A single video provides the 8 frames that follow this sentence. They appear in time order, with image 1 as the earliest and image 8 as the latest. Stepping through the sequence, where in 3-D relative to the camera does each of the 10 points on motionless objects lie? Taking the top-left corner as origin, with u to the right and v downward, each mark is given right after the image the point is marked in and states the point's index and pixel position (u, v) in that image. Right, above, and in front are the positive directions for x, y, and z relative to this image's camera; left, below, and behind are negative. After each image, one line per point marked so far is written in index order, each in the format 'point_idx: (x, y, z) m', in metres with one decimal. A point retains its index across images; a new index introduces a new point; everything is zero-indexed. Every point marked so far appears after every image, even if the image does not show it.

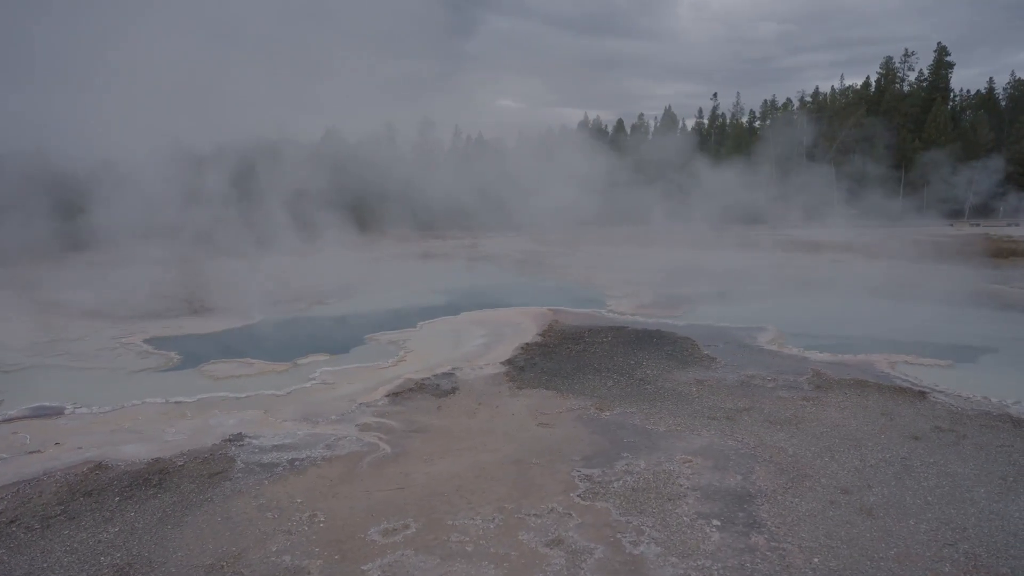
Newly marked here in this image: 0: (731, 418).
0: (+2.0, -1.2, +5.9) m
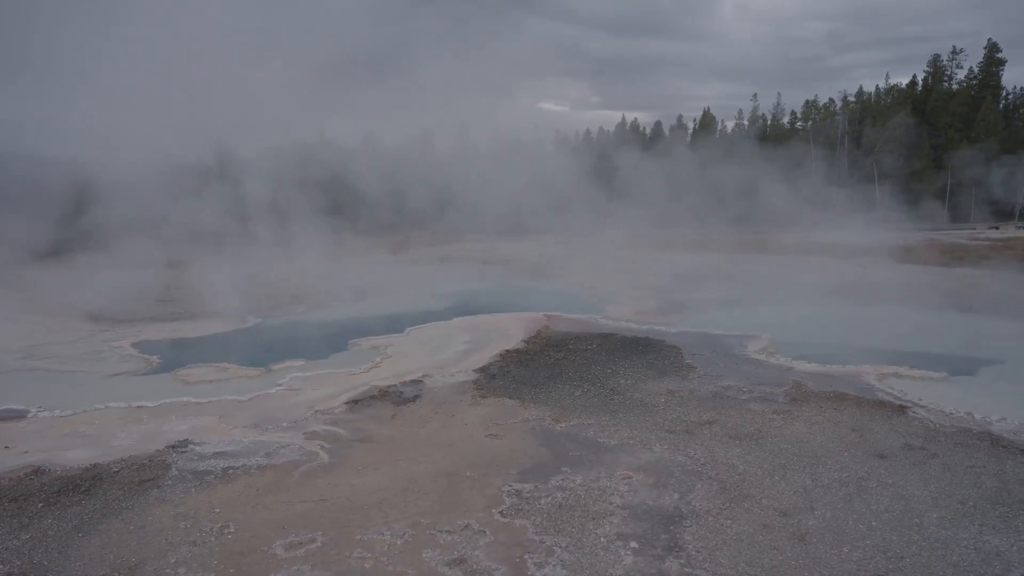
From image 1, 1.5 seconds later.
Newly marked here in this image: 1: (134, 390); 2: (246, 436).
0: (+1.6, -1.3, +5.7) m
1: (-4.3, -1.1, +7.2) m
2: (-2.3, -1.3, +5.6) m
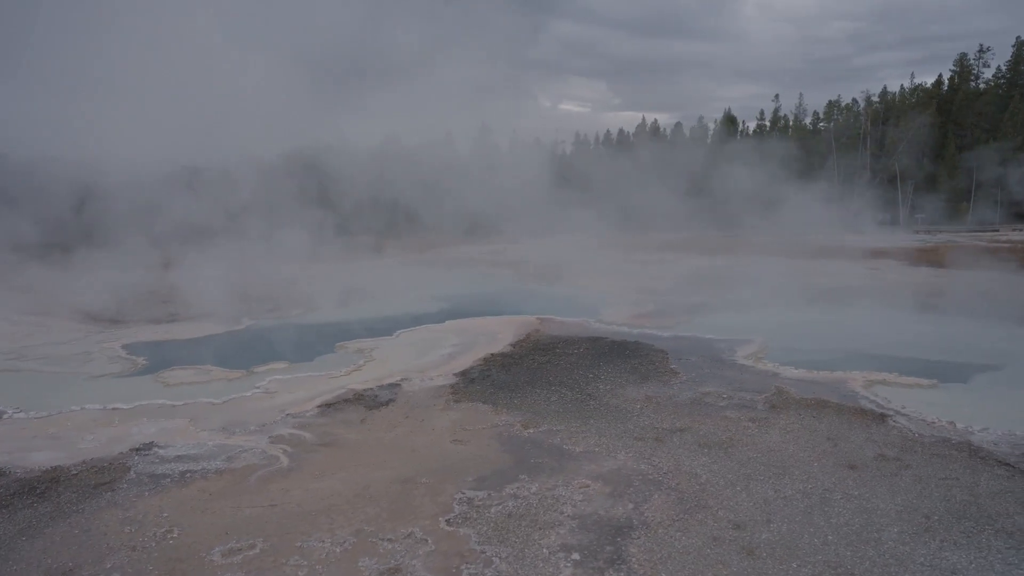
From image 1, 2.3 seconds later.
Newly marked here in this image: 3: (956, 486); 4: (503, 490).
0: (+1.3, -1.3, +5.6) m
1: (-4.5, -1.2, +7.3) m
2: (-2.6, -1.3, +5.6) m
3: (+3.2, -1.4, +4.6) m
4: (-0.1, -1.4, +4.6) m
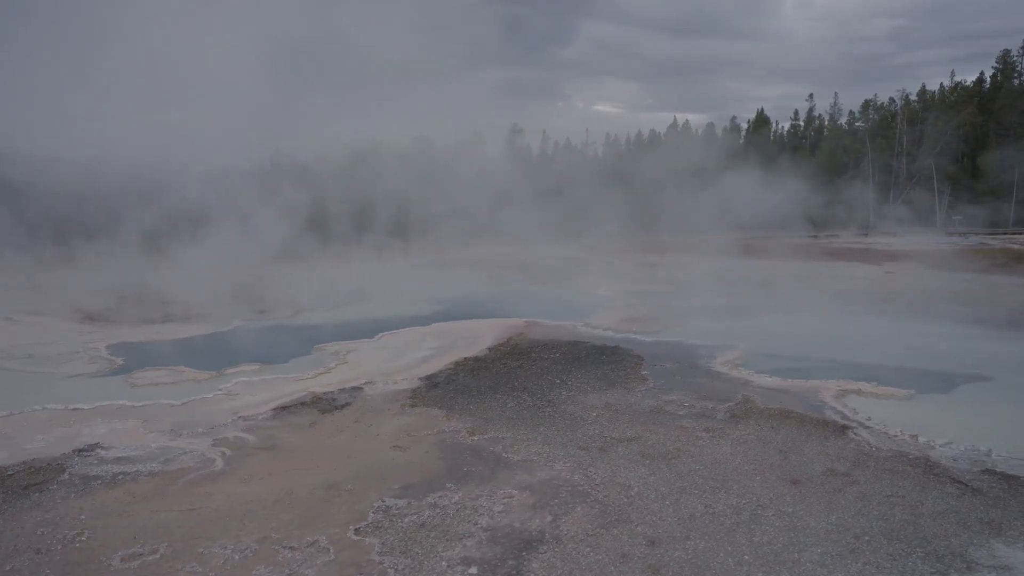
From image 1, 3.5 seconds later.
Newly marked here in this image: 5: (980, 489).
0: (+0.8, -1.4, +5.4) m
1: (-4.9, -1.2, +7.4) m
2: (-3.1, -1.3, +5.6) m
3: (+2.6, -1.5, +4.4) m
4: (-0.6, -1.5, +4.5) m
5: (+3.3, -1.4, +4.5) m
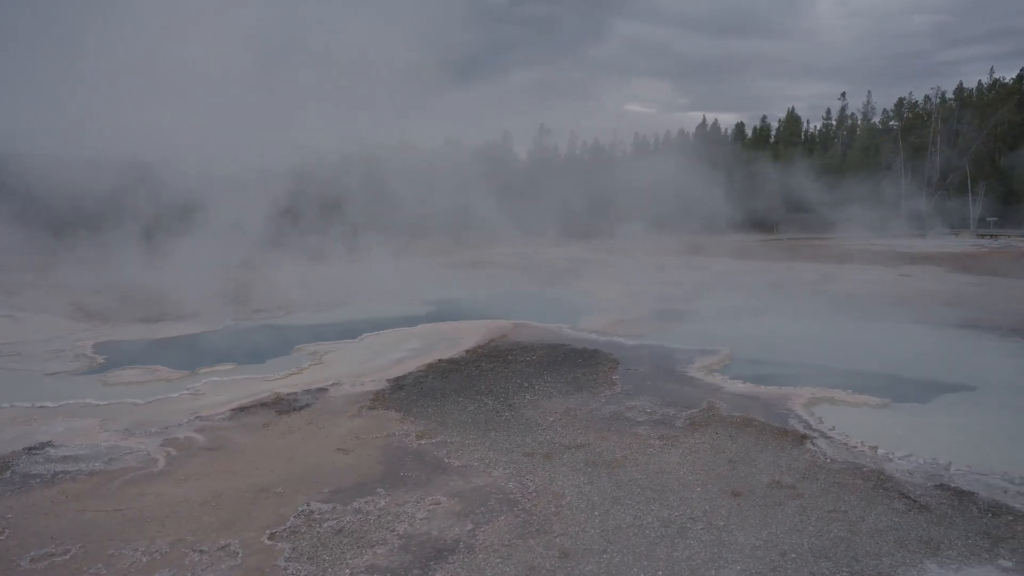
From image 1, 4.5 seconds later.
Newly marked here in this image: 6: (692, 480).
0: (+0.3, -1.4, +5.3) m
1: (-5.3, -1.2, +7.5) m
2: (-3.6, -1.3, +5.7) m
3: (+2.1, -1.5, +4.2) m
4: (-1.1, -1.5, +4.4) m
5: (+2.8, -1.5, +4.3) m
6: (+1.4, -1.4, +4.8) m
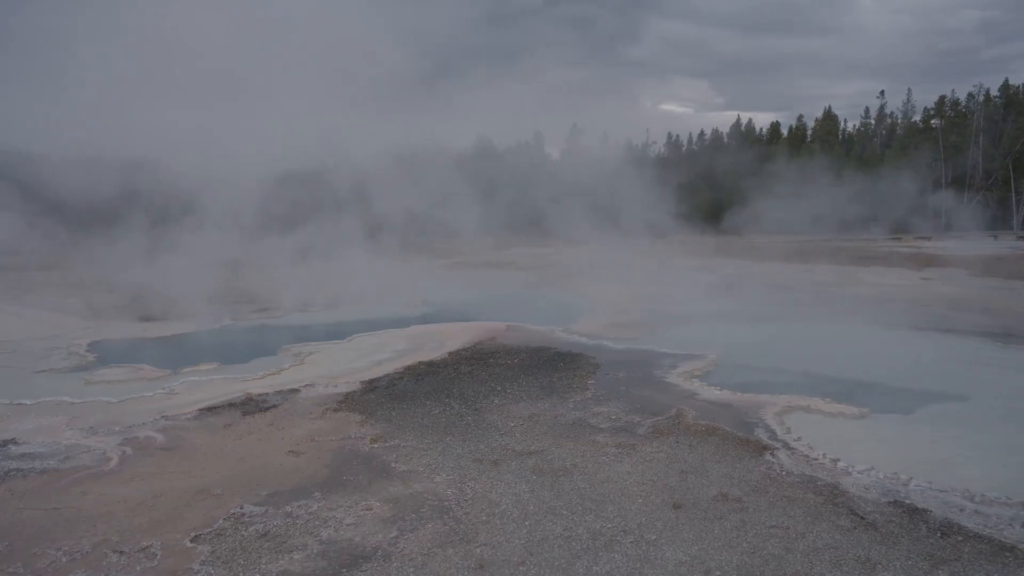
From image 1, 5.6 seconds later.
0: (-0.1, -1.4, +5.2) m
1: (-5.6, -1.2, +7.7) m
2: (-4.0, -1.3, +5.8) m
3: (+1.7, -1.5, +4.0) m
4: (-1.6, -1.5, +4.4) m
5: (+2.3, -1.5, +4.1) m
6: (+0.9, -1.5, +4.7) m
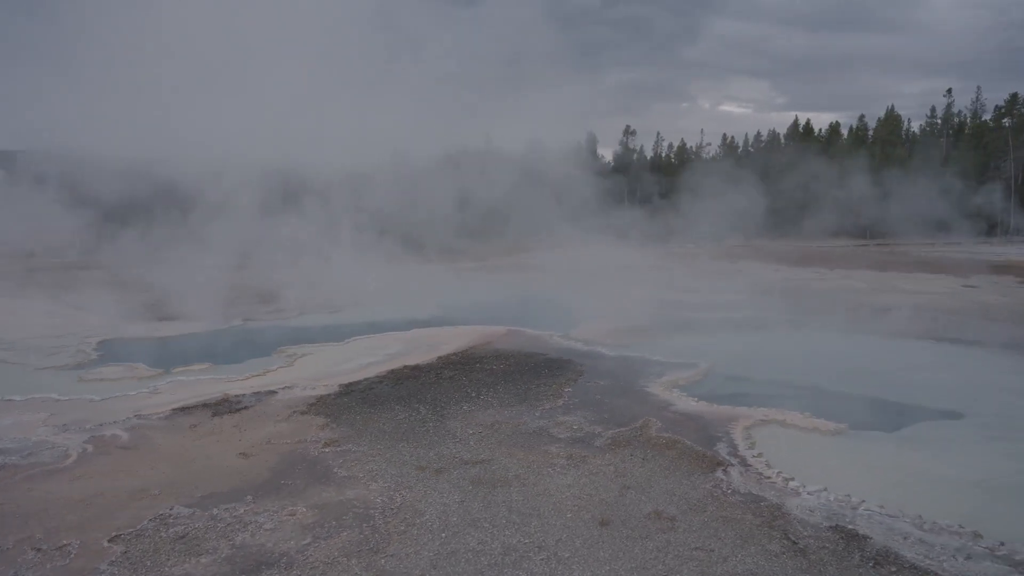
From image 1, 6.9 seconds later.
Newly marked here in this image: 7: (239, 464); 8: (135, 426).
0: (-0.6, -1.5, +5.1) m
1: (-5.9, -1.2, +8.0) m
2: (-4.4, -1.4, +6.0) m
3: (+1.1, -1.6, +3.8) m
4: (-2.1, -1.5, +4.4) m
5: (+1.7, -1.6, +3.8) m
6: (+0.4, -1.5, +4.5) m
7: (-2.3, -1.5, +5.3) m
8: (-3.6, -1.3, +6.2) m
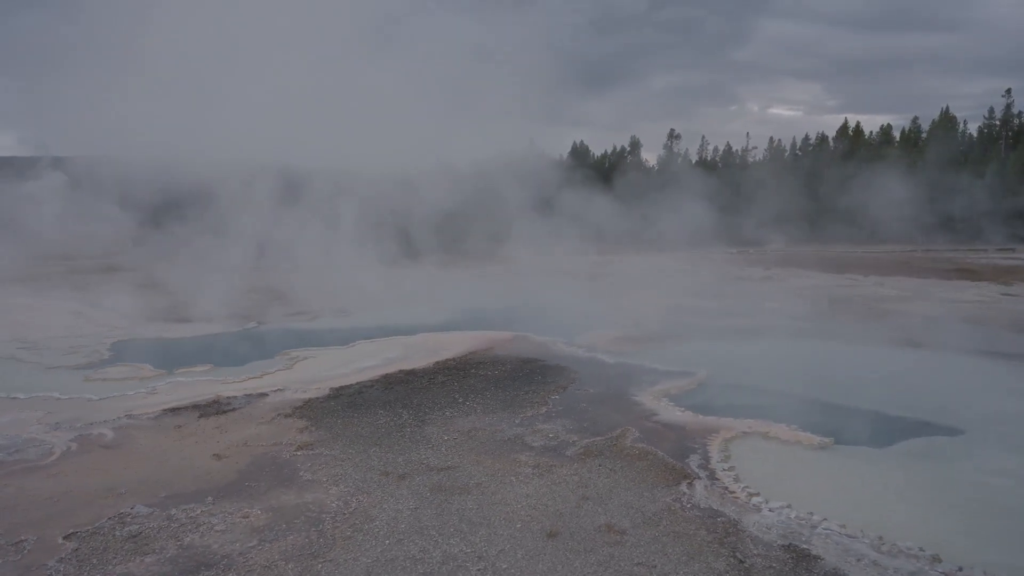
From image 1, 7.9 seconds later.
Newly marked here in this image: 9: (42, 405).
0: (-0.9, -1.5, +5.1) m
1: (-6.0, -1.2, +8.3) m
2: (-4.6, -1.4, +6.2) m
3: (+0.7, -1.7, +3.7) m
4: (-2.4, -1.6, +4.5) m
5: (+1.4, -1.6, +3.7) m
6: (+0.1, -1.6, +4.5) m
7: (-2.5, -1.5, +5.4) m
8: (-3.9, -1.4, +6.4) m
9: (-5.1, -1.3, +7.1) m
